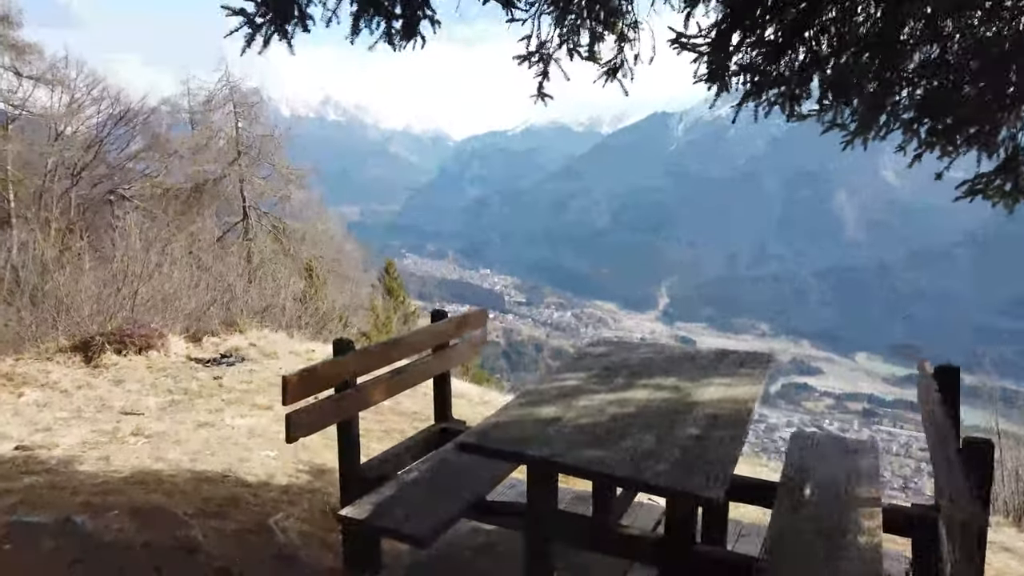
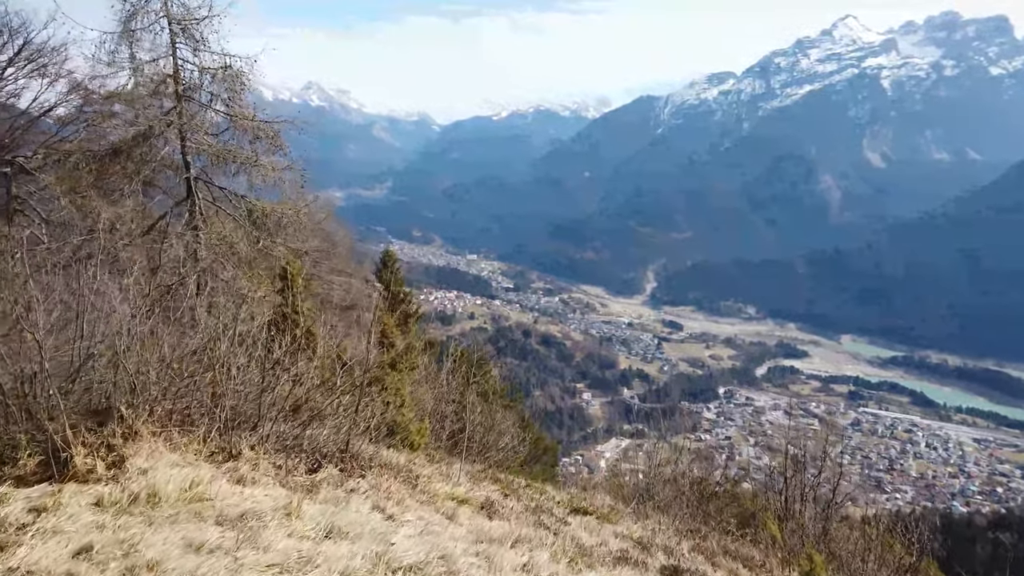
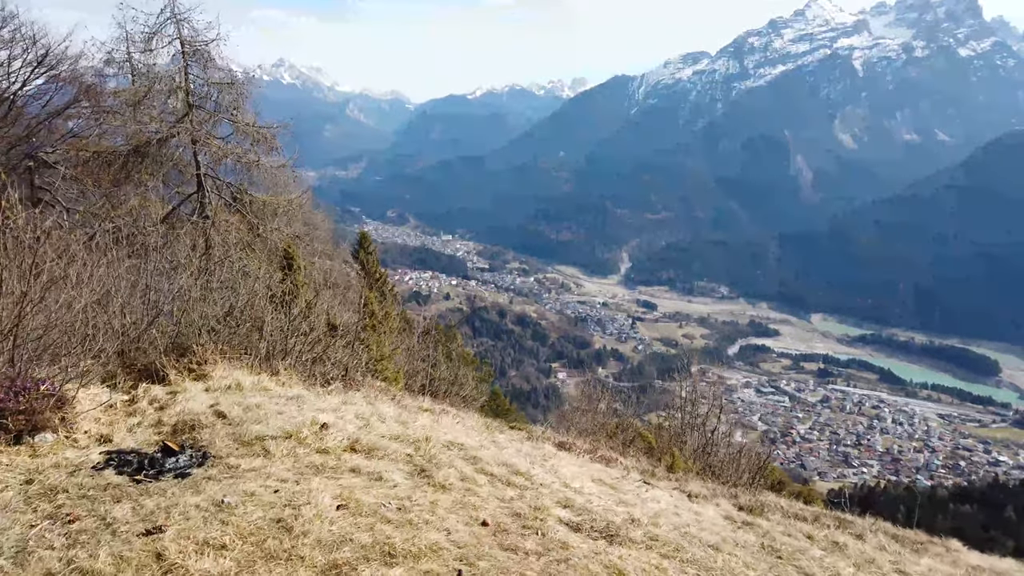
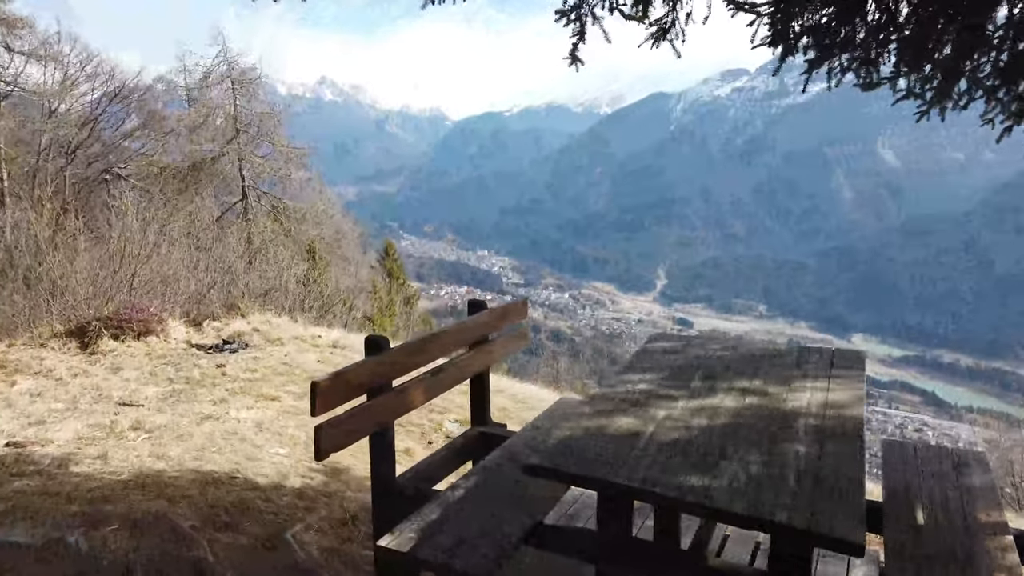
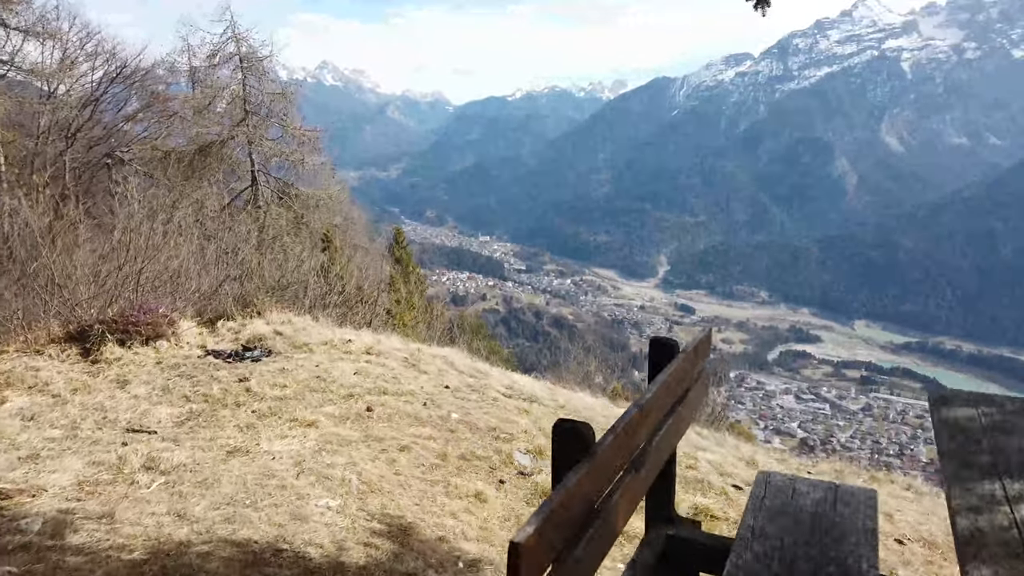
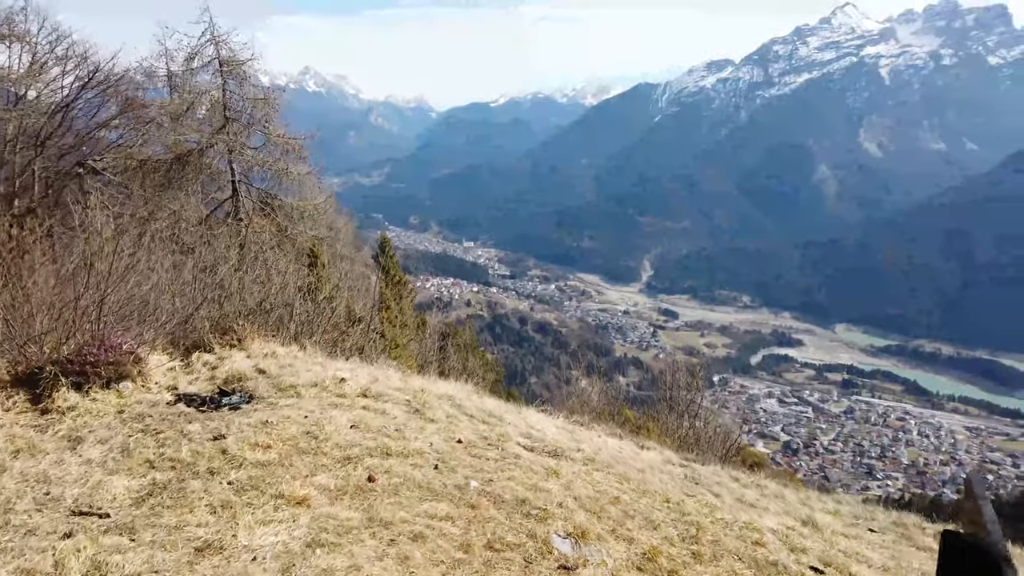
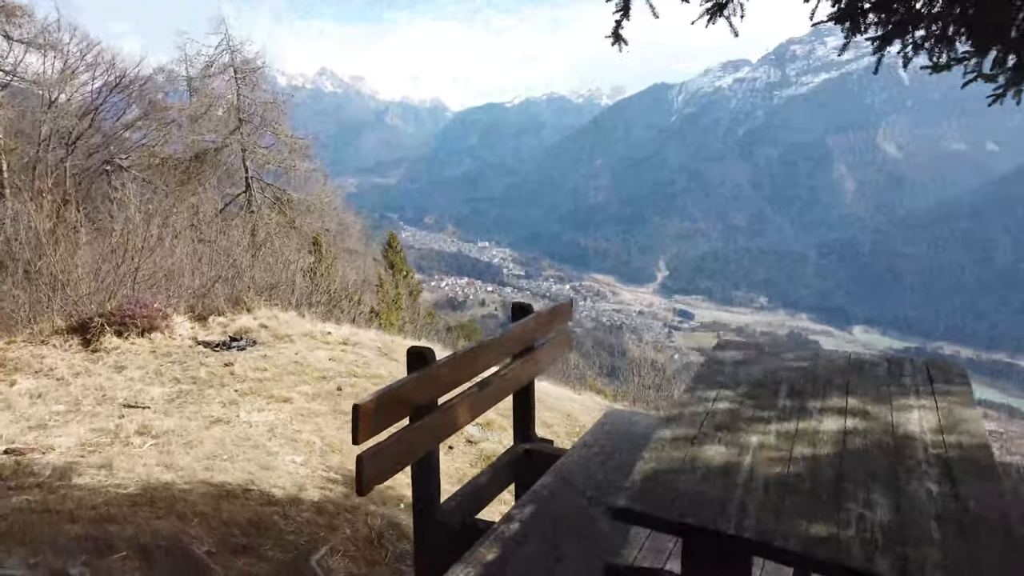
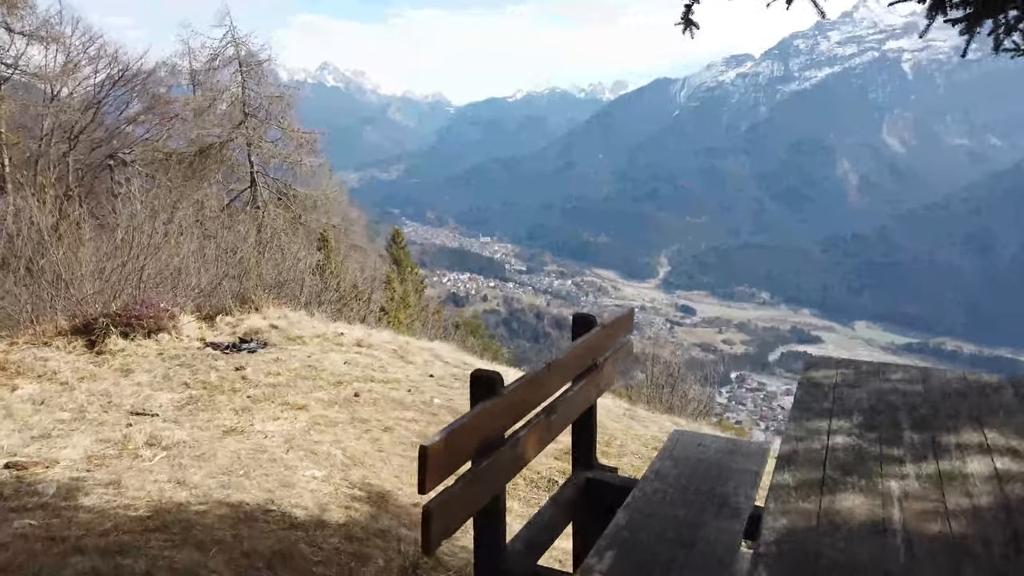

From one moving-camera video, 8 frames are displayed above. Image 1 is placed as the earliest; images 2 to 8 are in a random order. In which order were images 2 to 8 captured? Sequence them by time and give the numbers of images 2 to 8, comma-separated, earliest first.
4, 7, 8, 5, 6, 3, 2
